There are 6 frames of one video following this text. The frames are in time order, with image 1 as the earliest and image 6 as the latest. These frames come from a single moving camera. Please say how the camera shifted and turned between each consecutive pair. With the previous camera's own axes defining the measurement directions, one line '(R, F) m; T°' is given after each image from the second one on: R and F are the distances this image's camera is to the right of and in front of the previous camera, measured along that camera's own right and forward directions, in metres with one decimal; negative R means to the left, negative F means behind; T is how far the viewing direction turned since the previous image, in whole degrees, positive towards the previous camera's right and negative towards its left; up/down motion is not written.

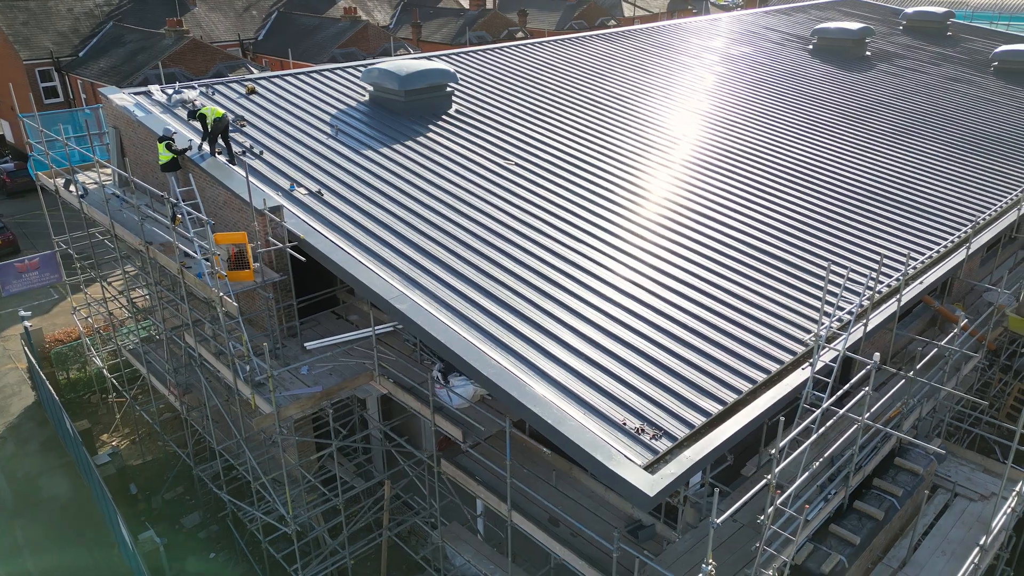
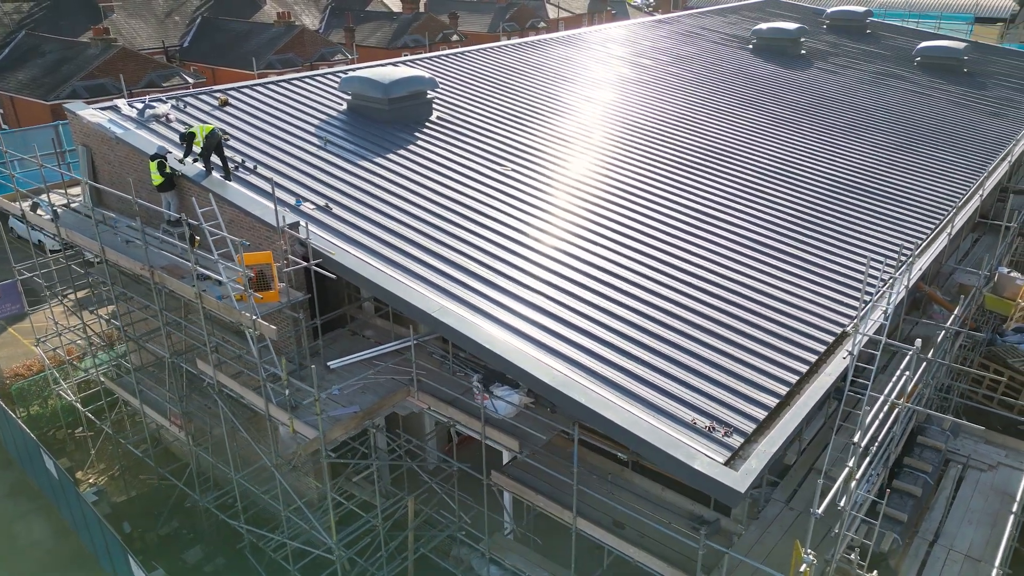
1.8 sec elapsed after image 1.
(-1.7, +0.1) m; +6°
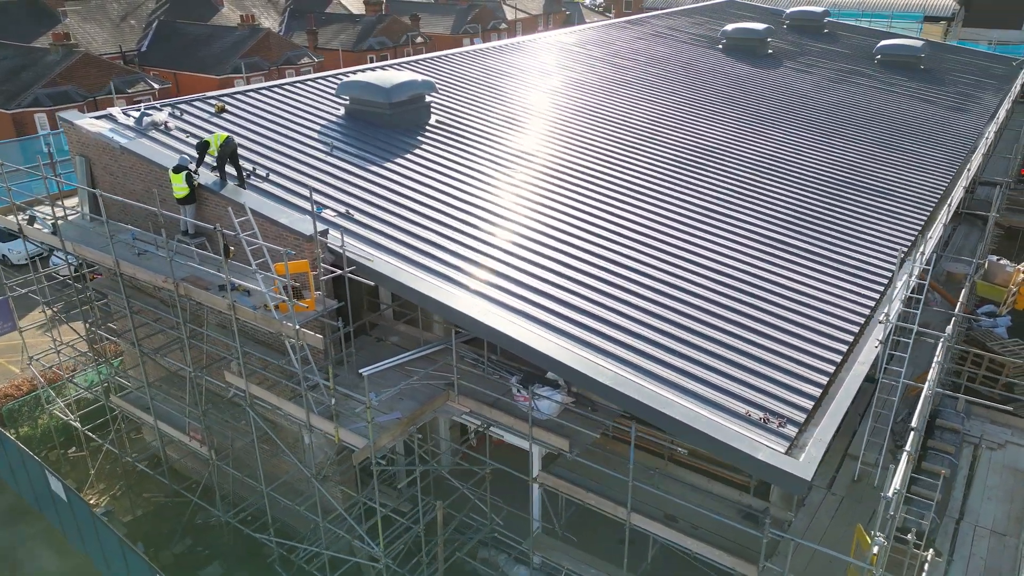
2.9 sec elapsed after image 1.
(-1.3, -0.1) m; +4°
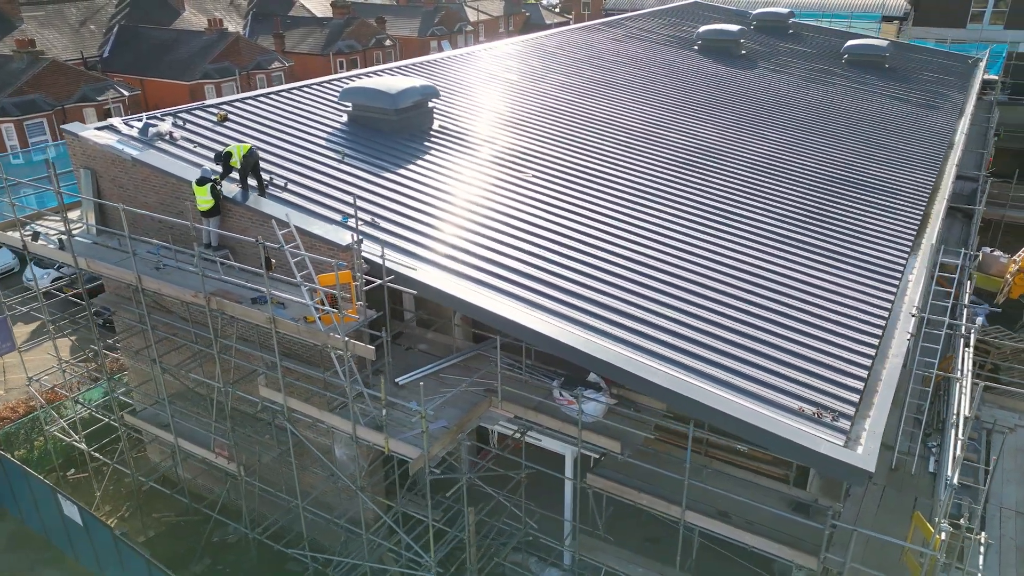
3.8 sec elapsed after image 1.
(-1.3, 0.0) m; +3°
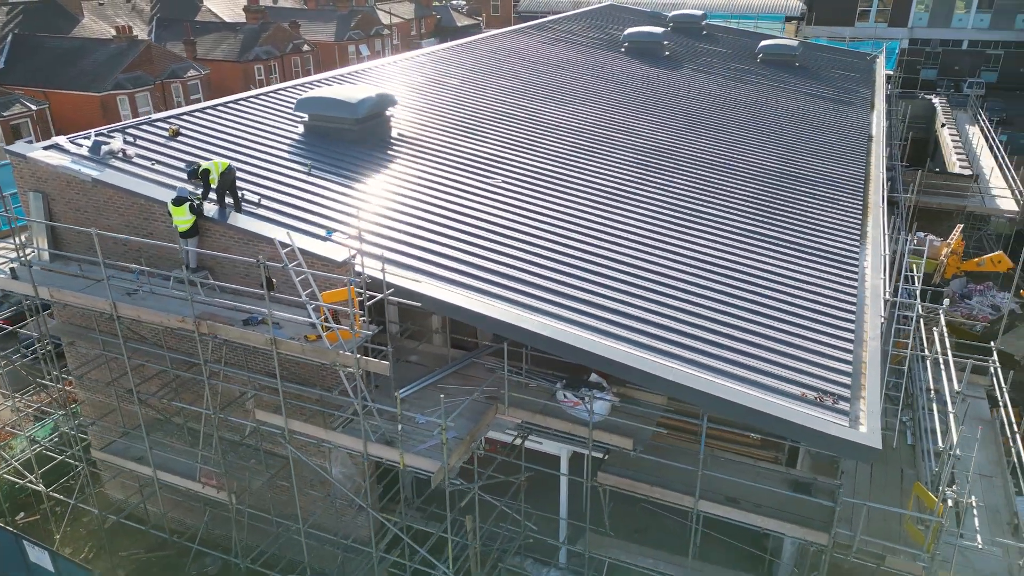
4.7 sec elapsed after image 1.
(-1.3, 0.0) m; +7°
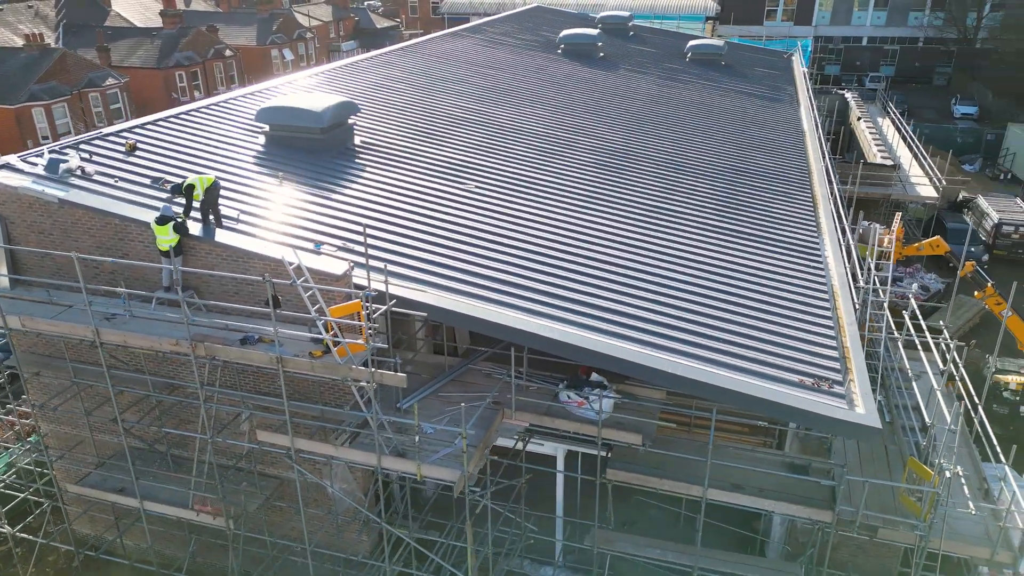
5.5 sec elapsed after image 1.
(-1.2, -0.1) m; +6°
